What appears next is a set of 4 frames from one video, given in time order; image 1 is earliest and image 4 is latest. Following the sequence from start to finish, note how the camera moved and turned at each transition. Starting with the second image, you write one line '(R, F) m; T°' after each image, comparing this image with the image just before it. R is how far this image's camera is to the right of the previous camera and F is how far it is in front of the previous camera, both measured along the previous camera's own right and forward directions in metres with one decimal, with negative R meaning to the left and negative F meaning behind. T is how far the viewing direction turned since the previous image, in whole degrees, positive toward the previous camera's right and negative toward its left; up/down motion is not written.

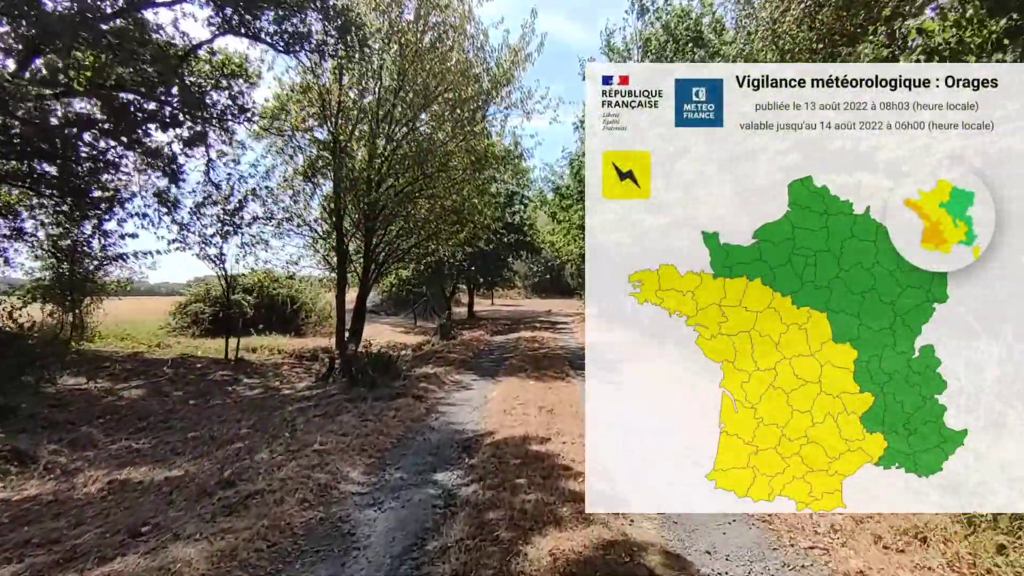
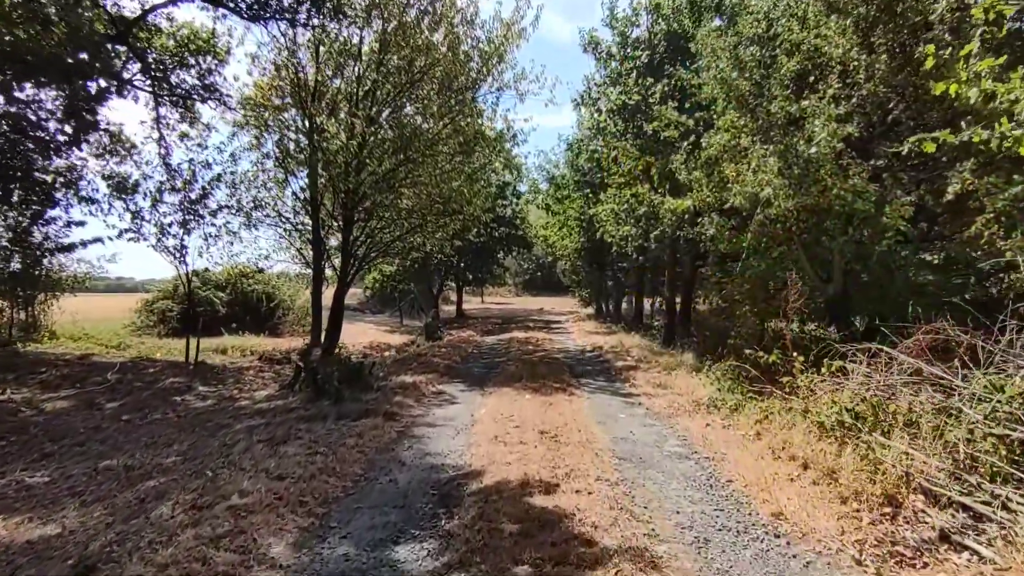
(0.0, +1.5) m; +1°
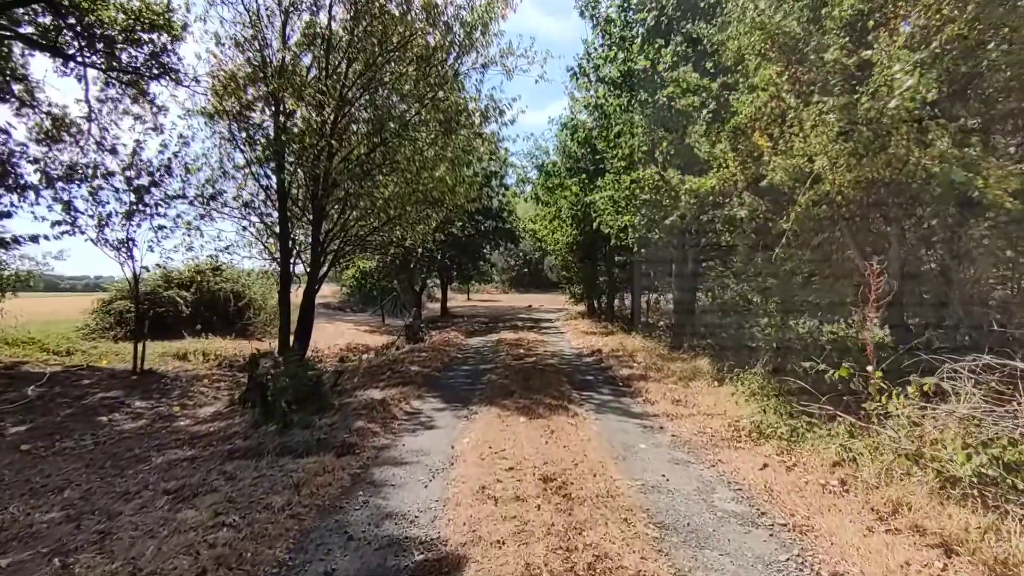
(0.0, +1.5) m; +1°
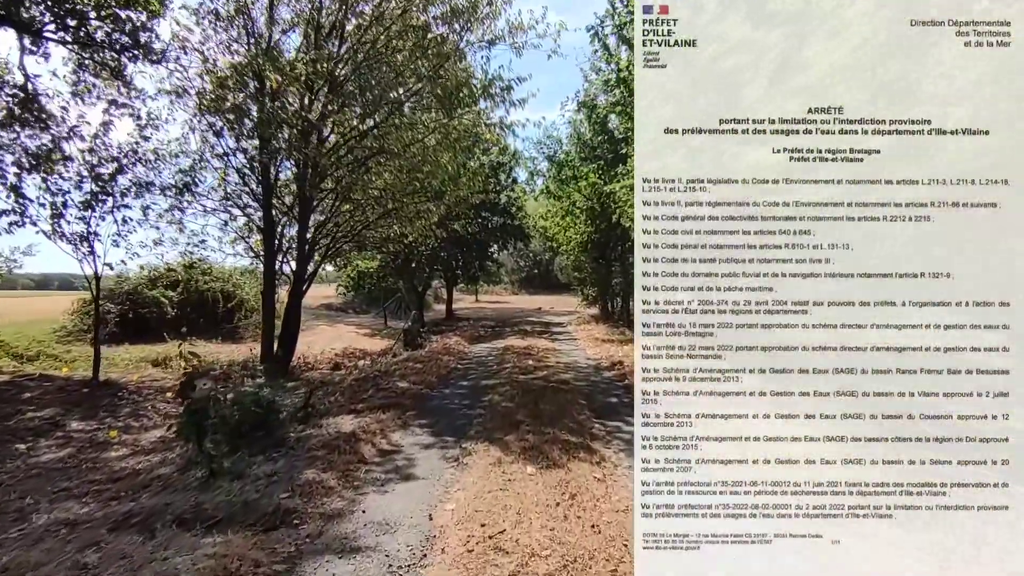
(0.0, +1.6) m; -1°
